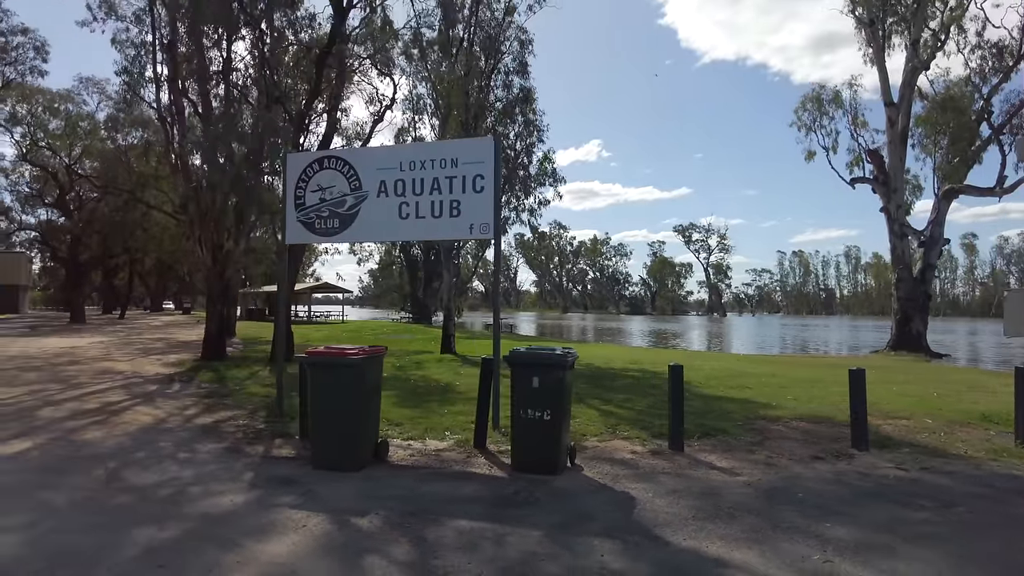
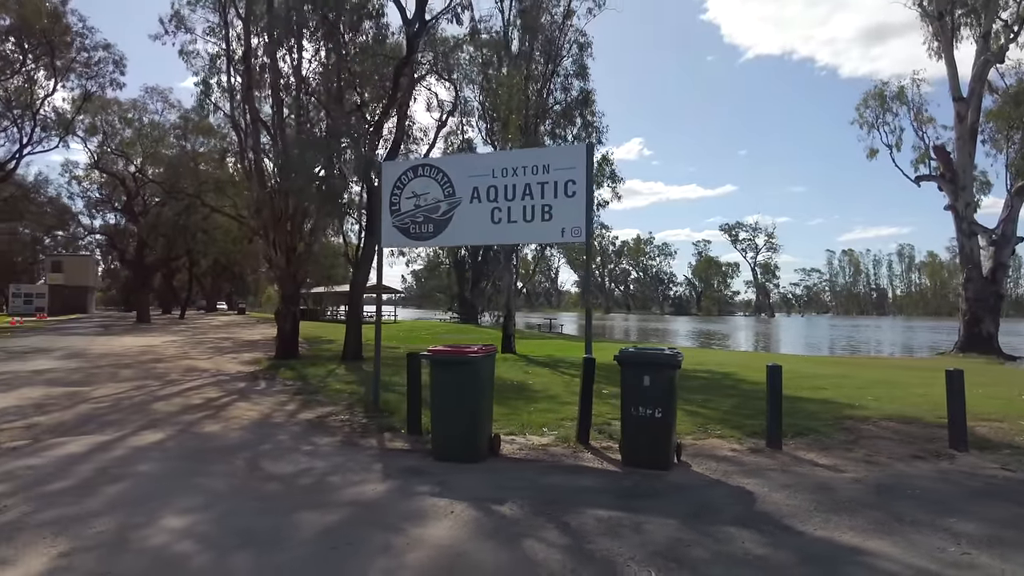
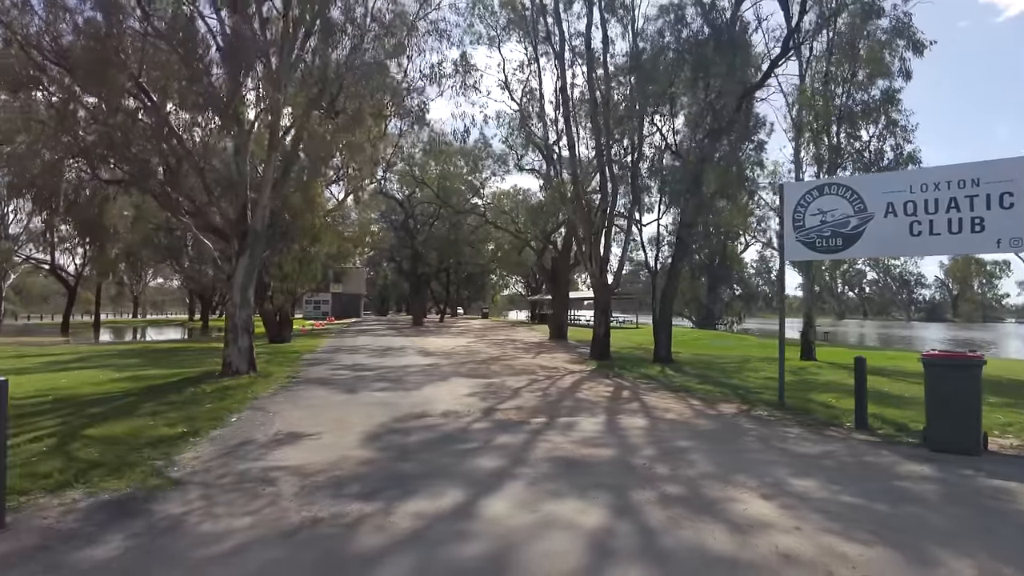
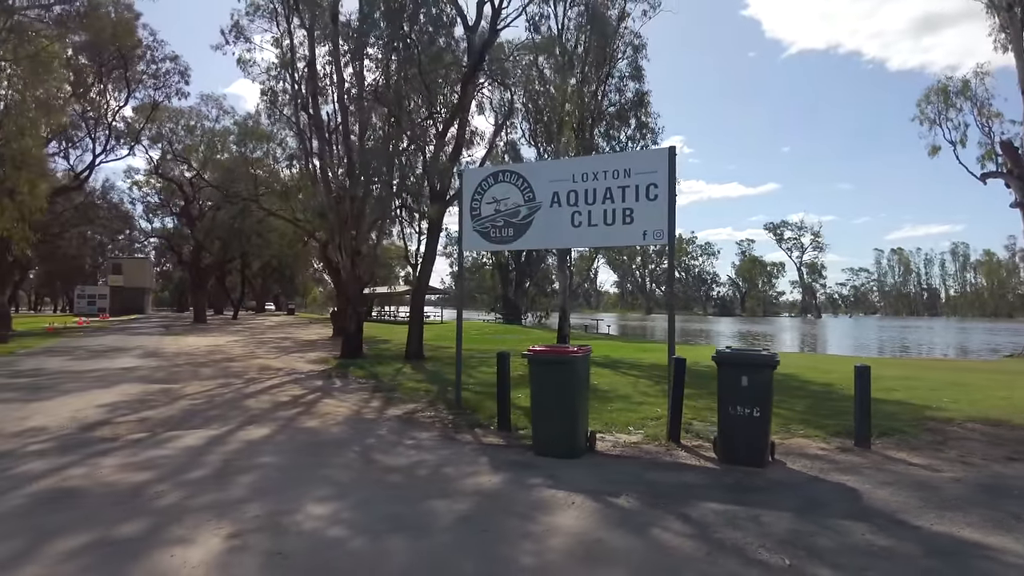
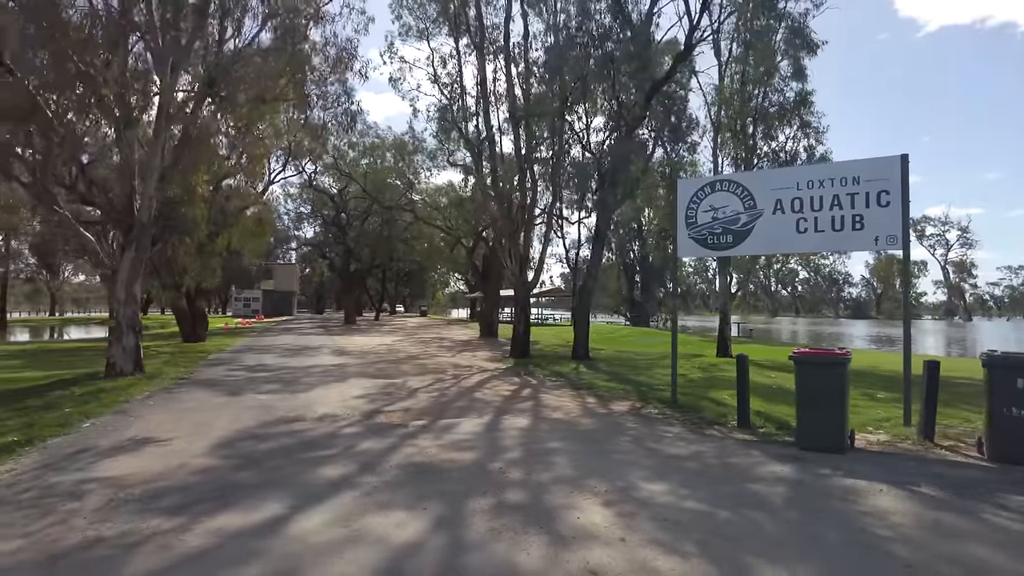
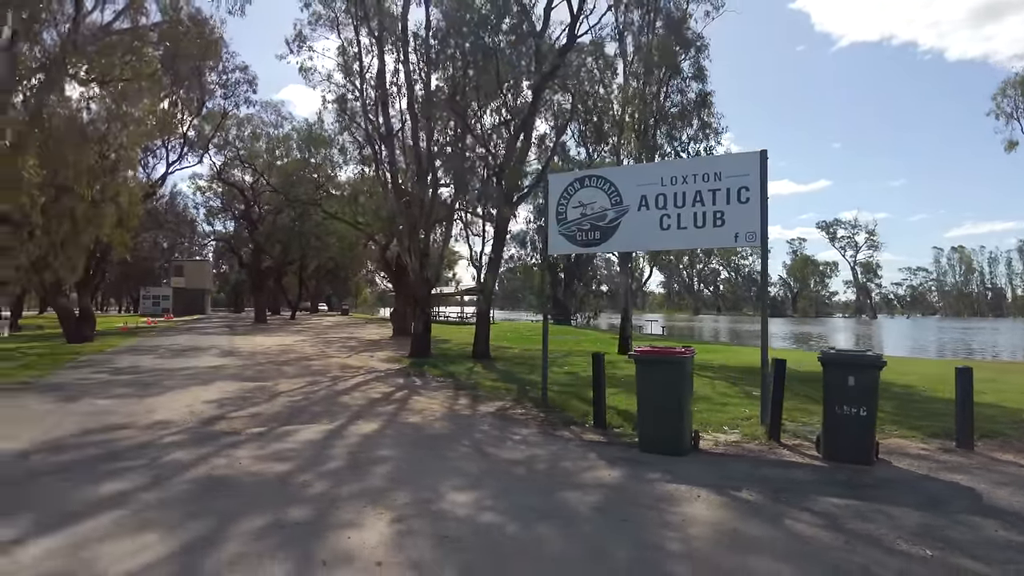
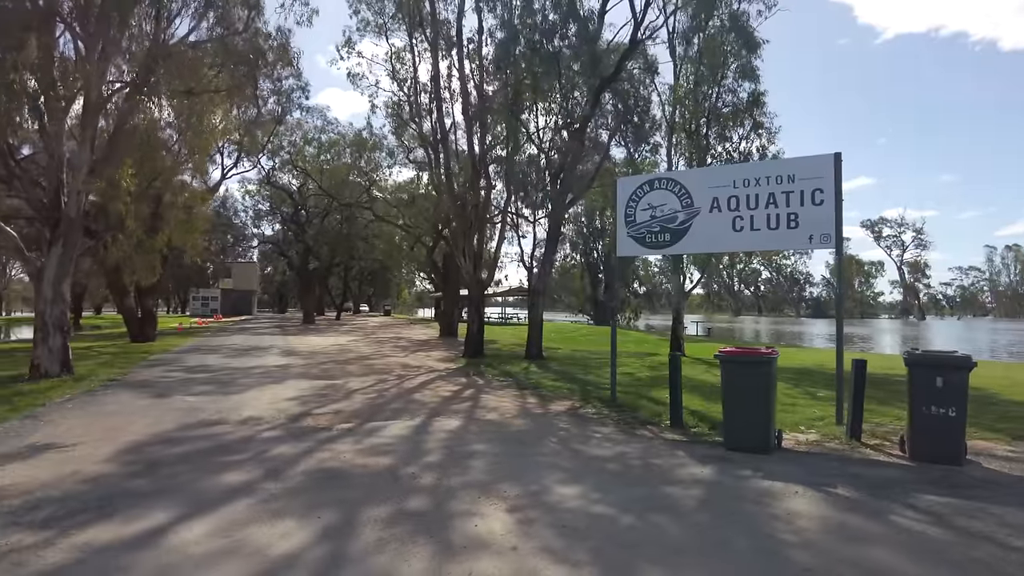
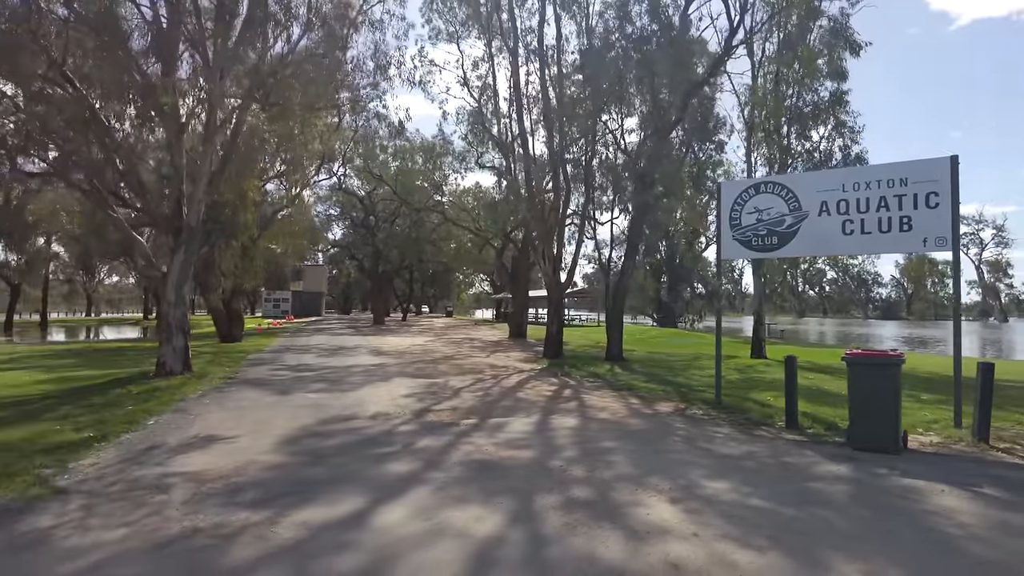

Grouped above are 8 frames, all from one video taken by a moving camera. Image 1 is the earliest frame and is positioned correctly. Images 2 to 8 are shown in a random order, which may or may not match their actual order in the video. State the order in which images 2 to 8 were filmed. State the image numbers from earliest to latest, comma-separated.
2, 4, 6, 7, 5, 8, 3
